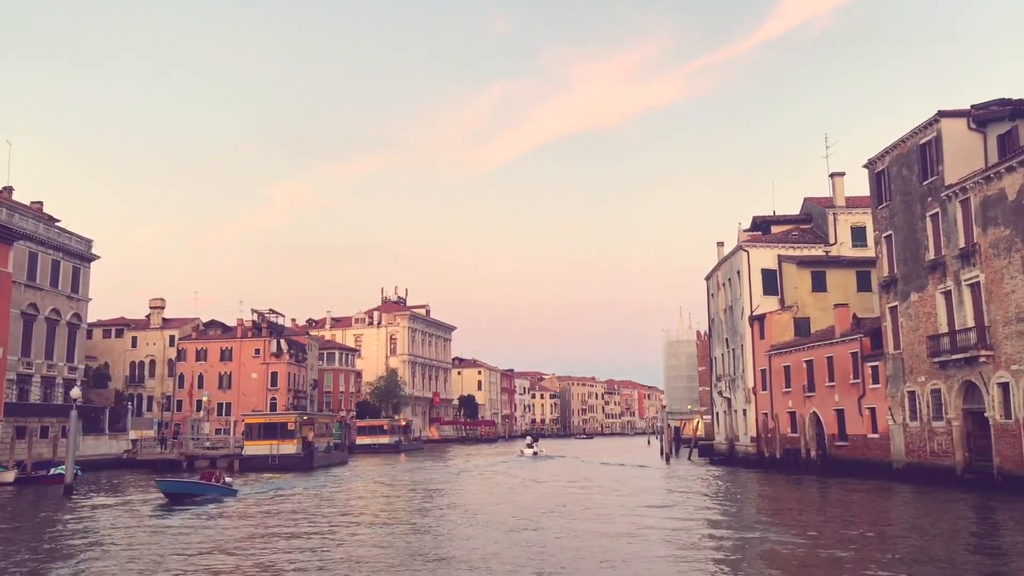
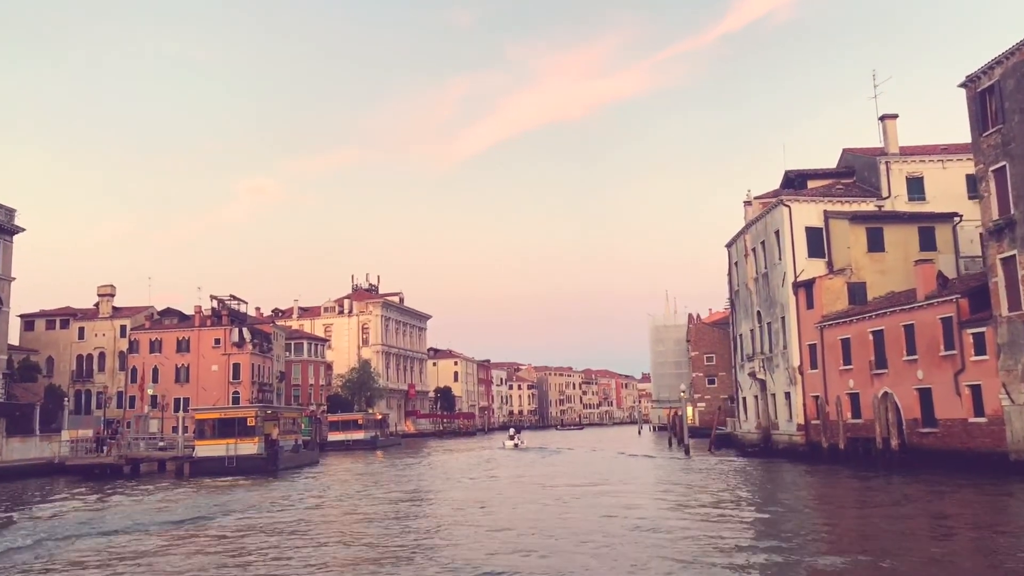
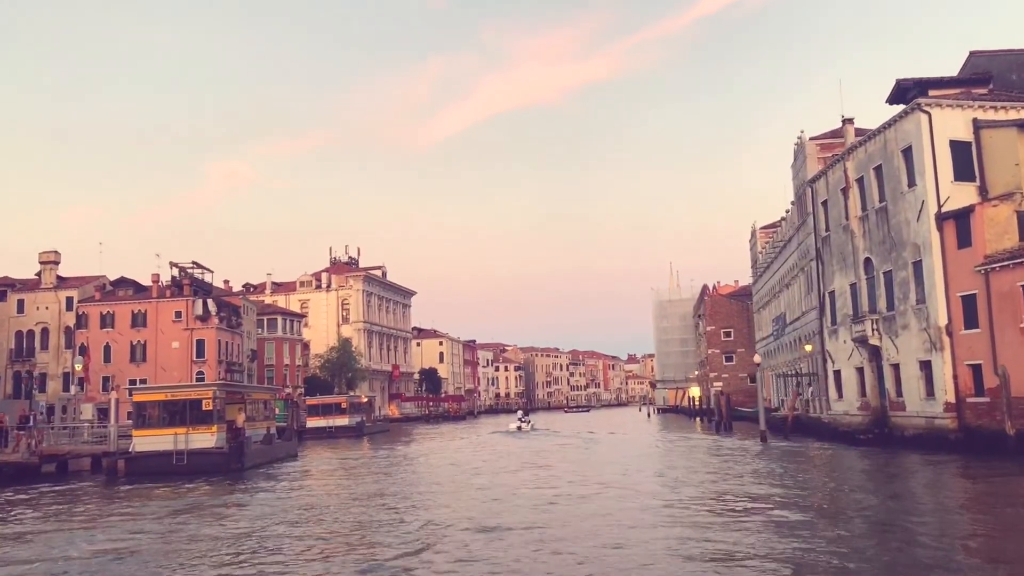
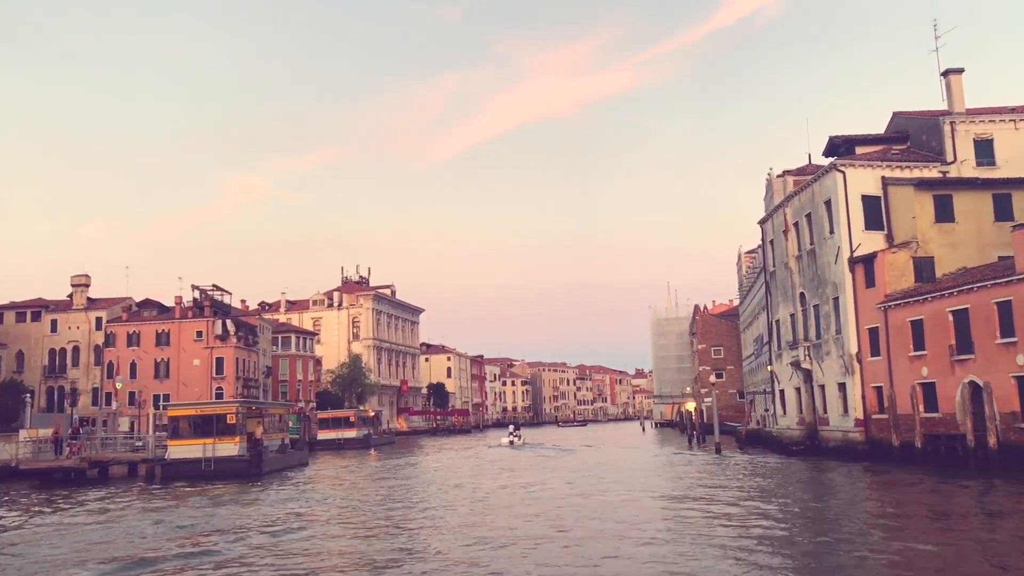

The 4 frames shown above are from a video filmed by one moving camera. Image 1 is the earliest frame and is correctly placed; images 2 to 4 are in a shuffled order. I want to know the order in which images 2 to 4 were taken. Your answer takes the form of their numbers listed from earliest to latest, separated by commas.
2, 4, 3
